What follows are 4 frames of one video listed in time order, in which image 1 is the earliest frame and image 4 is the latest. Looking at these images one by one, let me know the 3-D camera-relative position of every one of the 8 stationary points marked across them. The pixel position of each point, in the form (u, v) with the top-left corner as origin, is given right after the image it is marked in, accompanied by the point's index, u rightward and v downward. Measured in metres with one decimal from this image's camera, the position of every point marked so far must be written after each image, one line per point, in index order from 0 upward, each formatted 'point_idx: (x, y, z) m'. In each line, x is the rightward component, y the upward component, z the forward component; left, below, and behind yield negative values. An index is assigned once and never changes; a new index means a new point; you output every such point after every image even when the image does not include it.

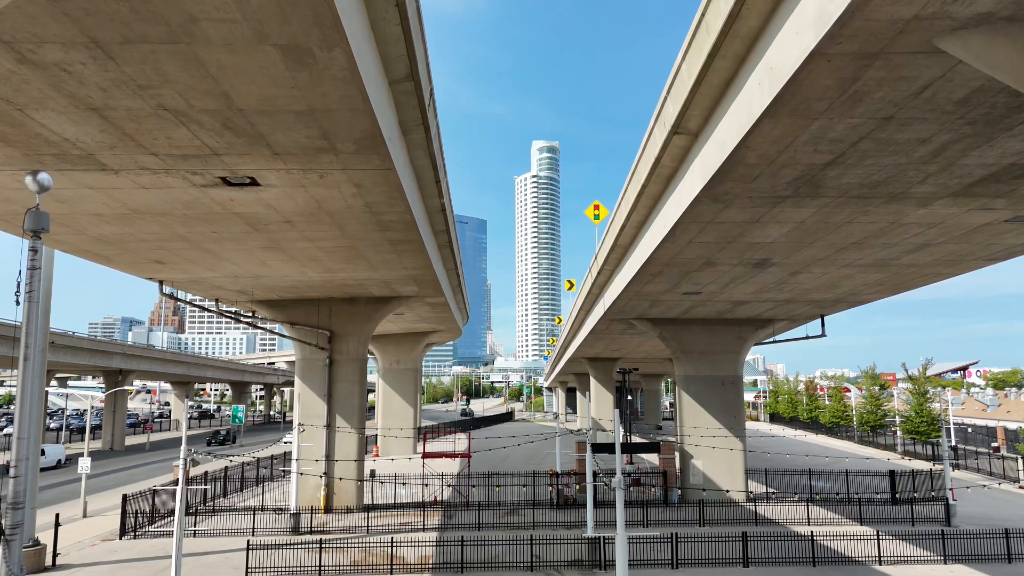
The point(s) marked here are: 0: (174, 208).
0: (-6.7, +1.6, +12.8) m
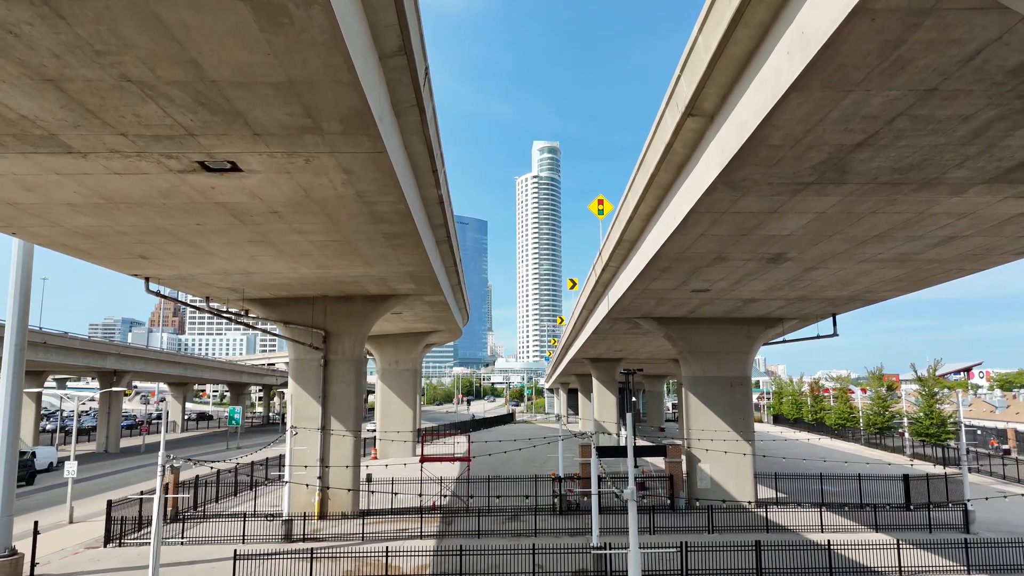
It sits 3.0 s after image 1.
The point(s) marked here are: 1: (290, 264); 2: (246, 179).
0: (-6.7, +1.7, +12.0) m
1: (-6.3, +0.7, +18.4) m
2: (-4.6, +1.9, +11.1) m
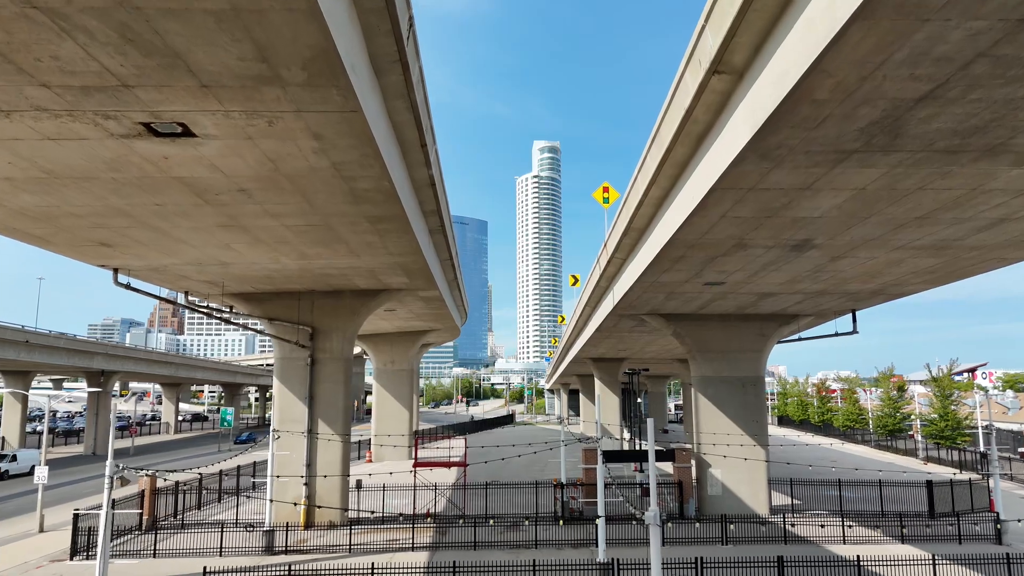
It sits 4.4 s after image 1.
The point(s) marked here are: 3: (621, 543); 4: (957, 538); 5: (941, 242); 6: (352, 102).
0: (-6.7, +1.9, +10.5) m
1: (-6.3, +0.9, +16.9) m
2: (-4.6, +2.1, +9.7) m
3: (+3.1, -7.3, +18.5) m
4: (+13.4, -7.5, +19.5) m
5: (+9.5, +1.0, +14.3) m
6: (-2.1, +2.4, +8.3) m
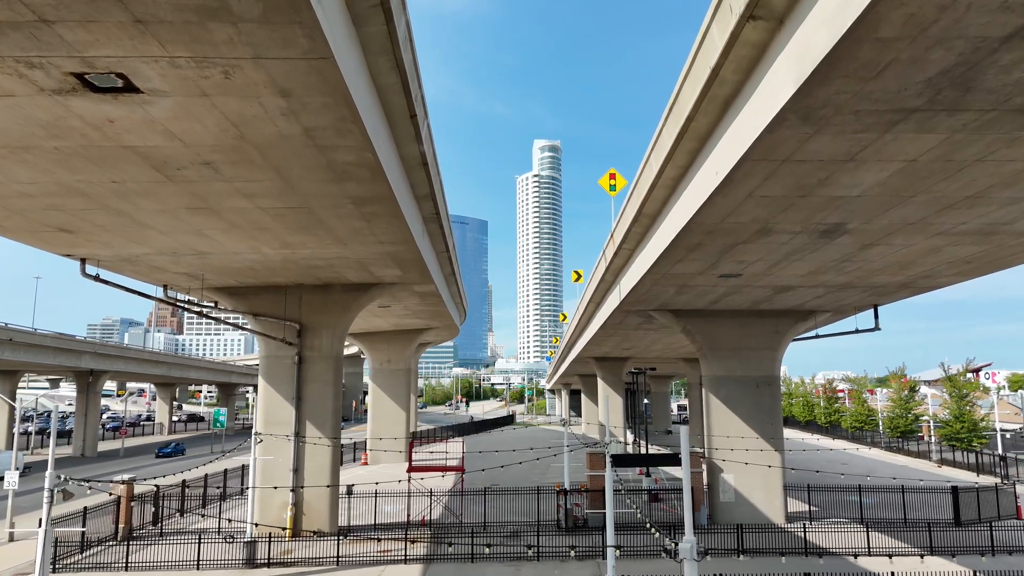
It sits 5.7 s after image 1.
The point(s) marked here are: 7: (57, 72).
0: (-6.7, +2.1, +9.1) m
1: (-6.3, +1.1, +15.6) m
2: (-4.6, +2.3, +8.3) m
3: (+3.1, -7.1, +17.1) m
4: (+13.4, -7.3, +18.1) m
5: (+9.5, +1.2, +12.9) m
6: (-2.1, +2.6, +7.0) m
7: (-5.2, +2.5, +7.4) m
